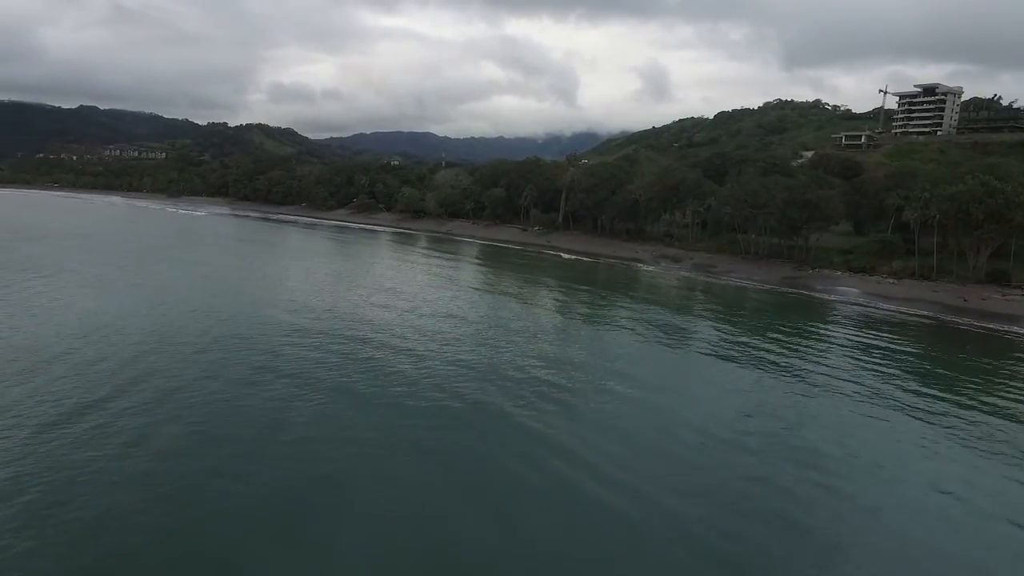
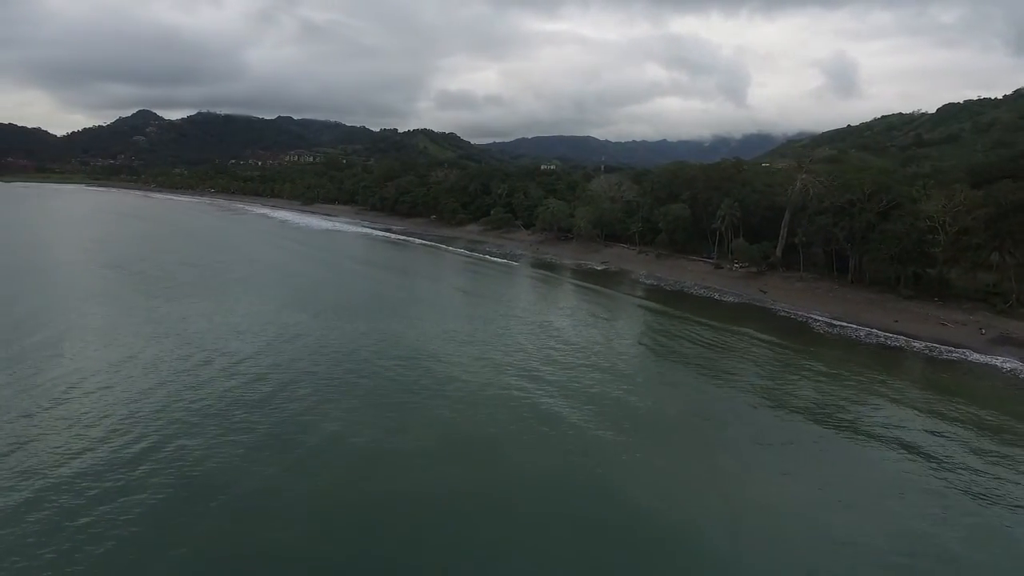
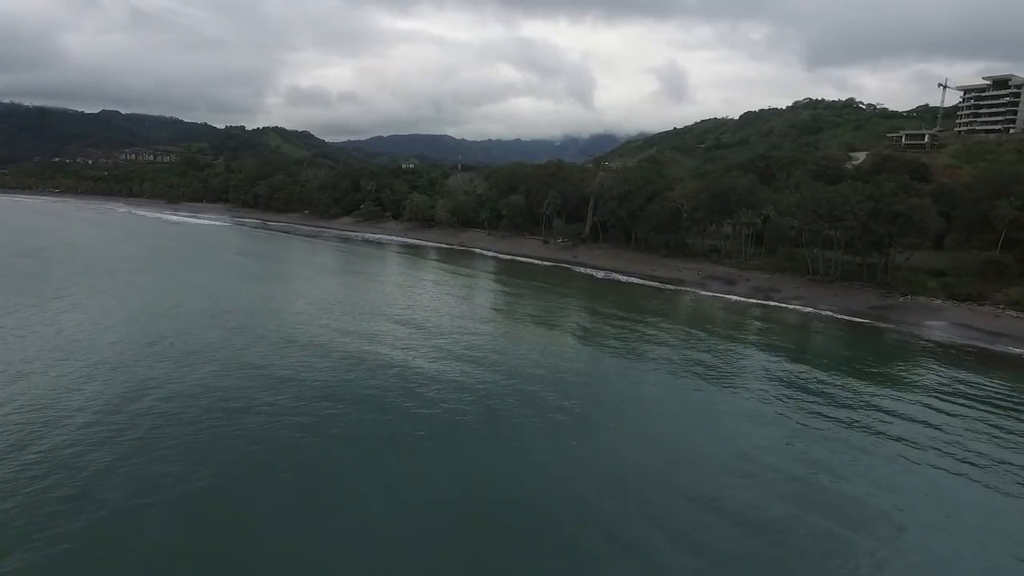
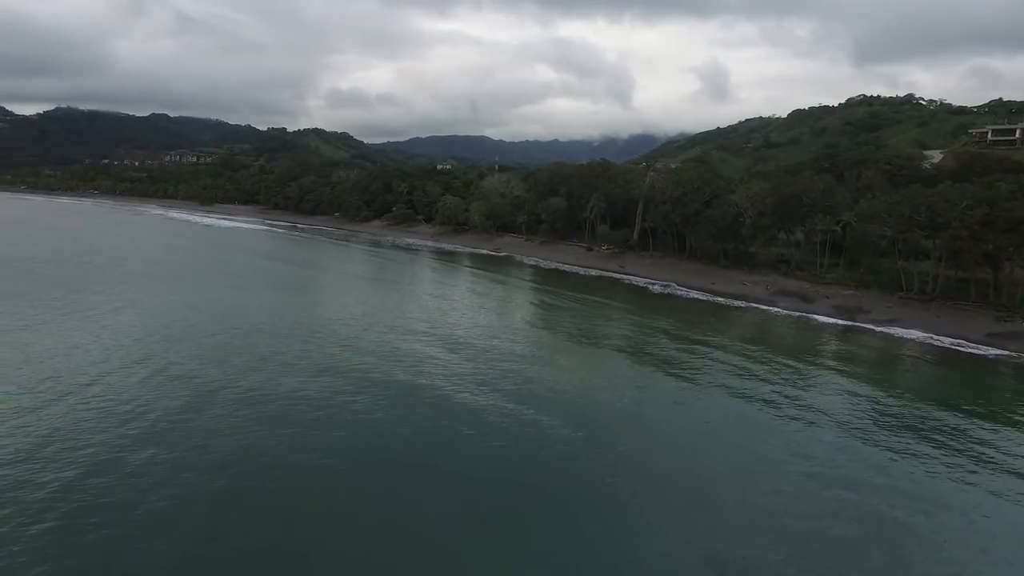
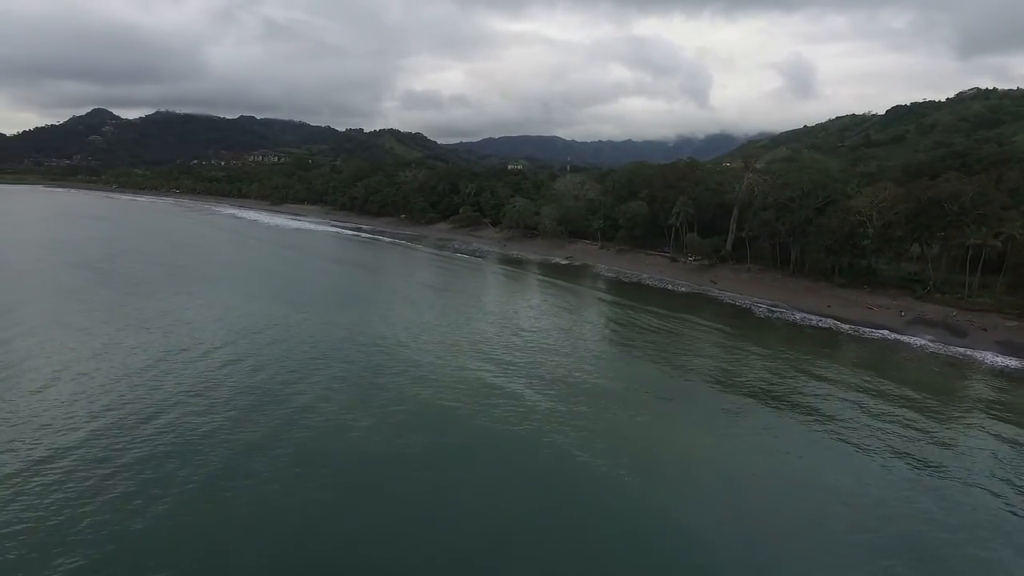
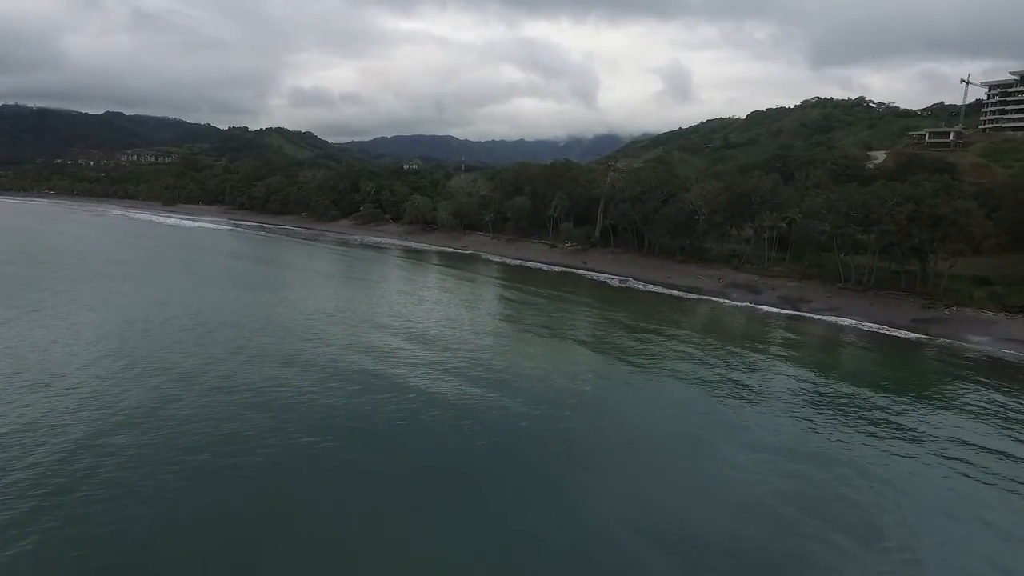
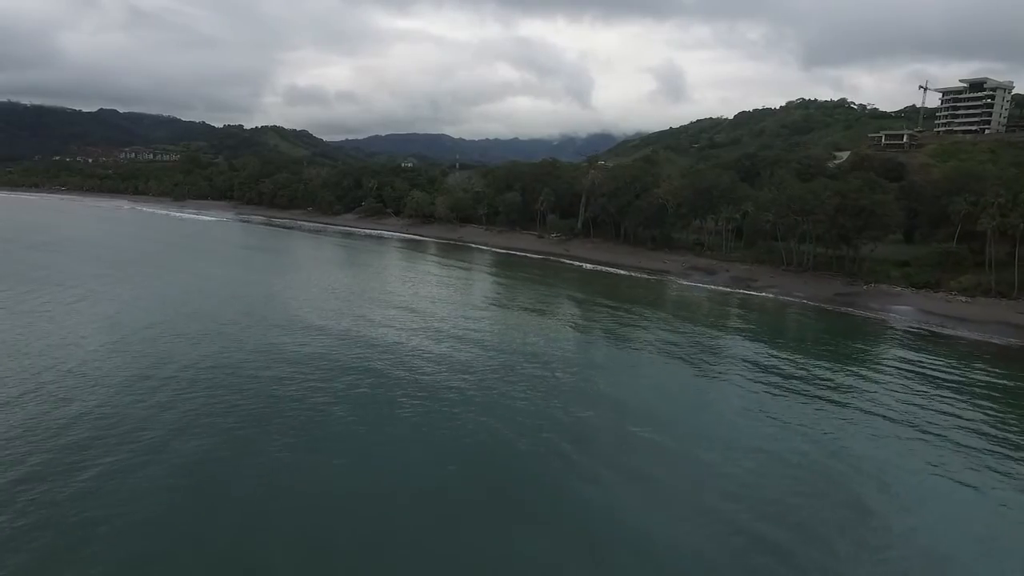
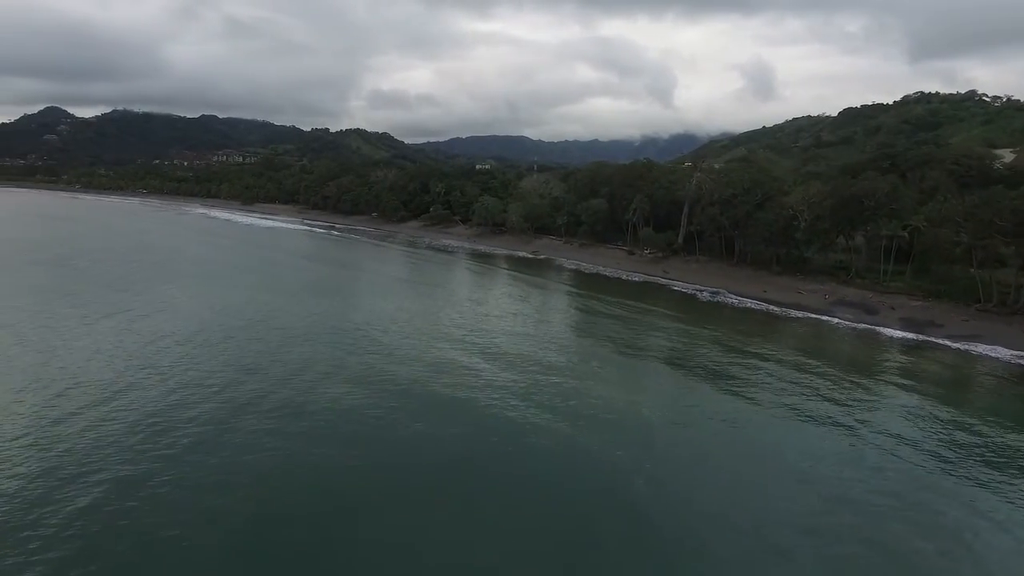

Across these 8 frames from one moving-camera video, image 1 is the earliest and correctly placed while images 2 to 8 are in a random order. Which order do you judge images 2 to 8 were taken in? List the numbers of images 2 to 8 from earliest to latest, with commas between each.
7, 3, 6, 4, 8, 5, 2
